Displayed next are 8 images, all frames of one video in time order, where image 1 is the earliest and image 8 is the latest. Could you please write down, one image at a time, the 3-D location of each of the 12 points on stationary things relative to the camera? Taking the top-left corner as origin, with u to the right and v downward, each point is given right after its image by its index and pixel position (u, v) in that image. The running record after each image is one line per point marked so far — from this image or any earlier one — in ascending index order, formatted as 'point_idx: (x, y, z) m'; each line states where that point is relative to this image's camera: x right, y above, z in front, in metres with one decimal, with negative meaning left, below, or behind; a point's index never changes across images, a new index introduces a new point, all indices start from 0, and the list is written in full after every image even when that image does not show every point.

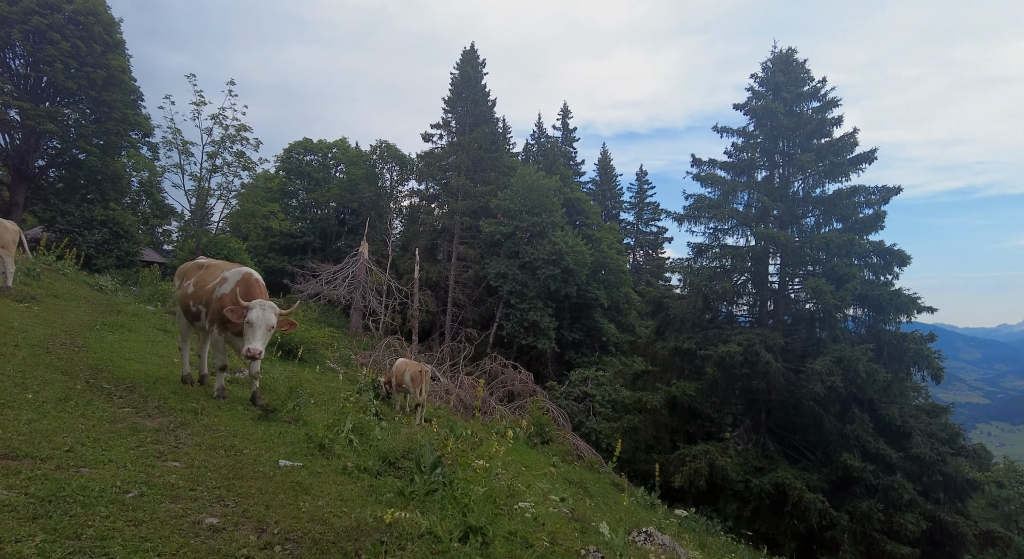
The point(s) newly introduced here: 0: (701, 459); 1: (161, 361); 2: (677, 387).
0: (+5.8, -5.5, +16.8) m
1: (-5.6, -1.4, +8.8) m
2: (+5.7, -3.7, +18.7) m
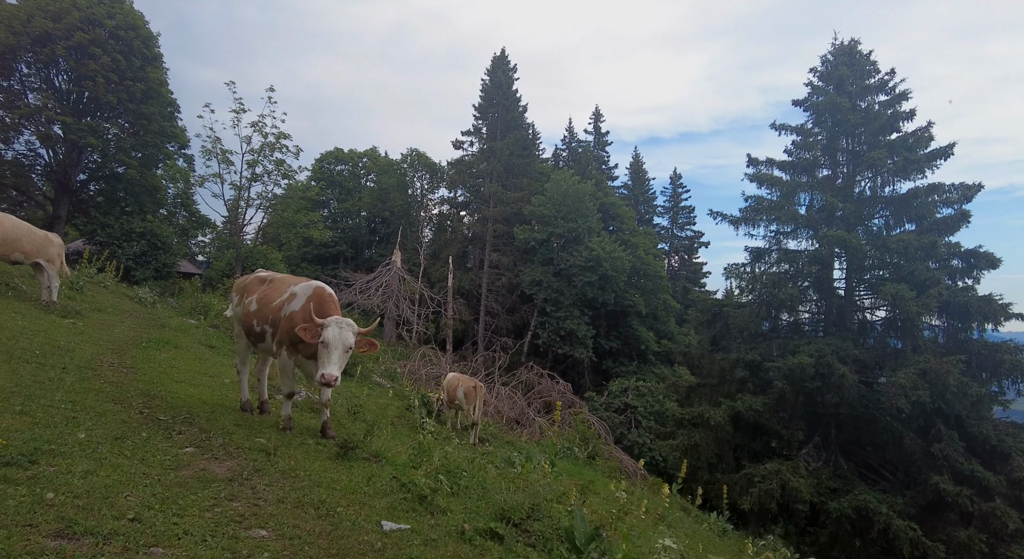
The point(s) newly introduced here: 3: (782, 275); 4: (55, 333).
0: (+7.4, -5.7, +15.6) m
1: (-4.4, -1.6, +8.1) m
2: (+7.4, -3.9, +17.5) m
3: (+9.6, +0.1, +19.2) m
4: (-7.7, -0.9, +9.1) m
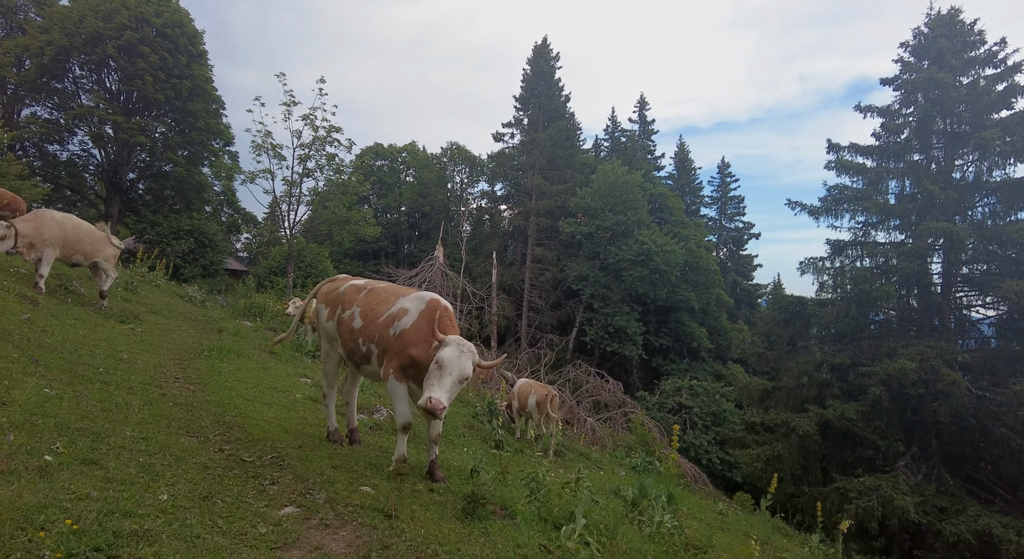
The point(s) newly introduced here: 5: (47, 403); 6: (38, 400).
0: (+9.3, -5.6, +14.1) m
1: (-2.9, -1.7, +7.2) m
2: (+9.4, -3.8, +16.0) m
3: (+11.6, +0.3, +17.5) m
4: (-6.2, -1.0, +8.5) m
5: (-4.0, -1.1, +4.7) m
6: (-4.0, -1.0, +4.7) m
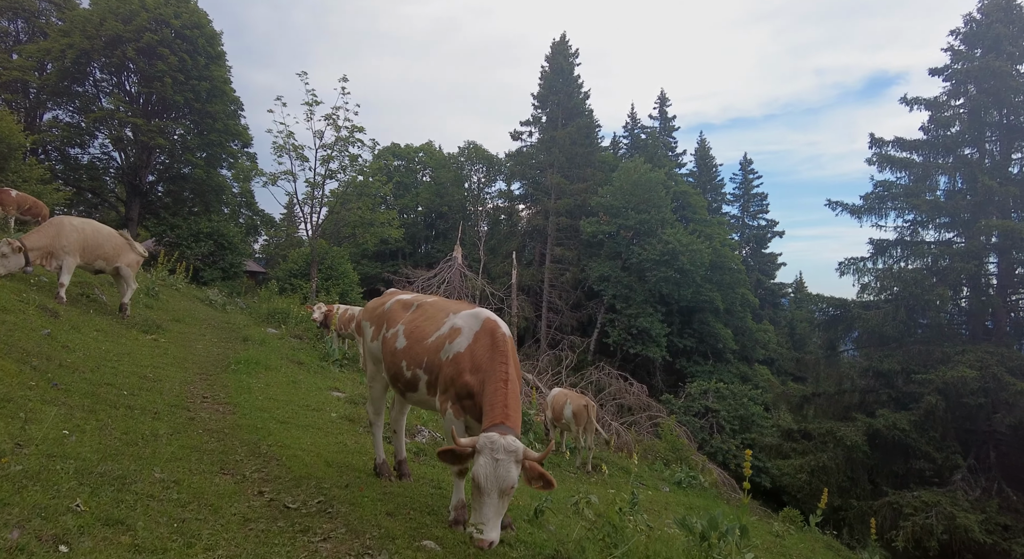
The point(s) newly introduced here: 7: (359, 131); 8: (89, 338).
0: (+10.1, -5.7, +13.2) m
1: (-2.3, -1.8, +6.7) m
2: (+10.2, -3.9, +15.1) m
3: (+12.5, +0.2, +16.6) m
4: (-5.5, -1.1, +8.0) m
5: (-3.4, -1.2, +4.2) m
6: (-3.4, -1.2, +4.1) m
7: (-5.3, +5.1, +18.7) m
8: (-6.1, -0.8, +7.9) m
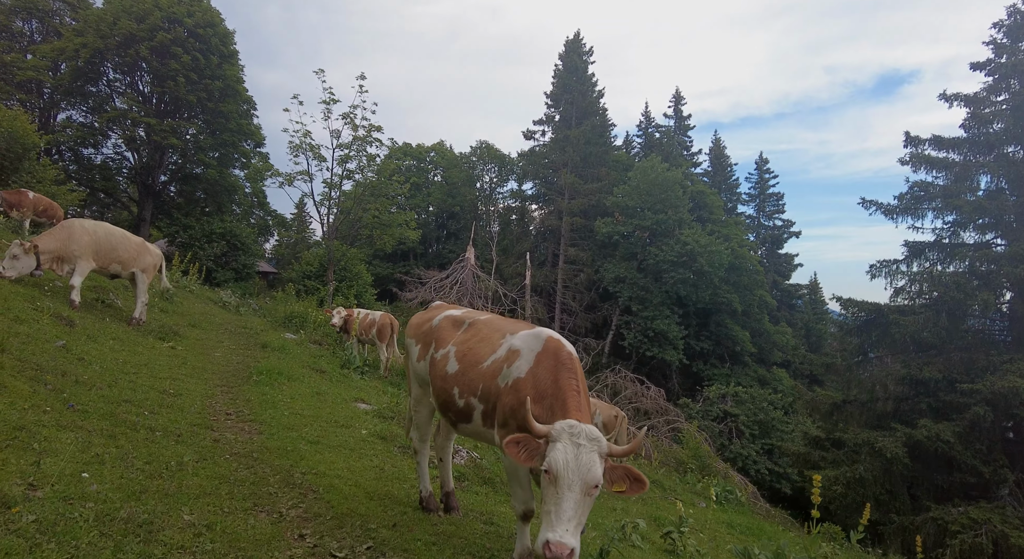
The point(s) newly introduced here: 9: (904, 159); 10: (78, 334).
0: (+10.7, -5.8, +12.6) m
1: (-1.7, -1.9, +6.2) m
2: (+10.9, -4.0, +14.5) m
3: (+13.2, +0.1, +15.9) m
4: (-5.0, -1.2, +7.6) m
5: (-2.9, -1.3, +3.7) m
6: (-2.9, -1.3, +3.7) m
7: (-4.6, +5.0, +18.2) m
8: (-5.6, -0.9, +7.5) m
9: (+12.9, +4.0, +17.9) m
10: (-6.0, -0.7, +7.5) m
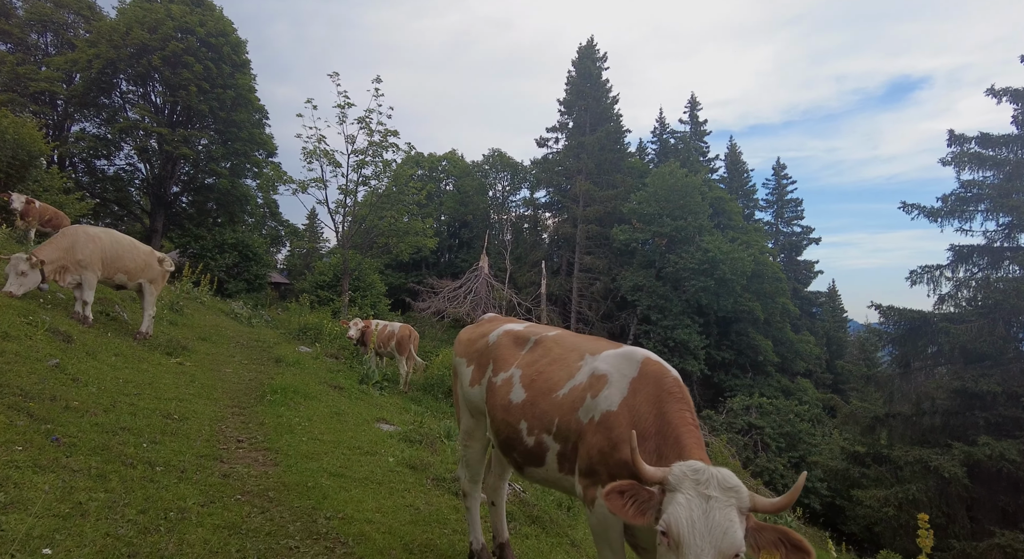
0: (+11.4, -5.9, +11.5) m
1: (-1.2, -2.0, +5.4) m
2: (+11.6, -4.1, +13.4) m
3: (+13.9, 0.0, +14.9) m
4: (-4.4, -1.3, +6.9) m
5: (-2.4, -1.4, +2.9) m
6: (-2.5, -1.3, +2.9) m
7: (-3.9, +4.7, +17.6) m
8: (-5.0, -1.1, +6.7) m
9: (+13.6, +3.8, +16.9) m
10: (-5.4, -0.9, +6.8) m
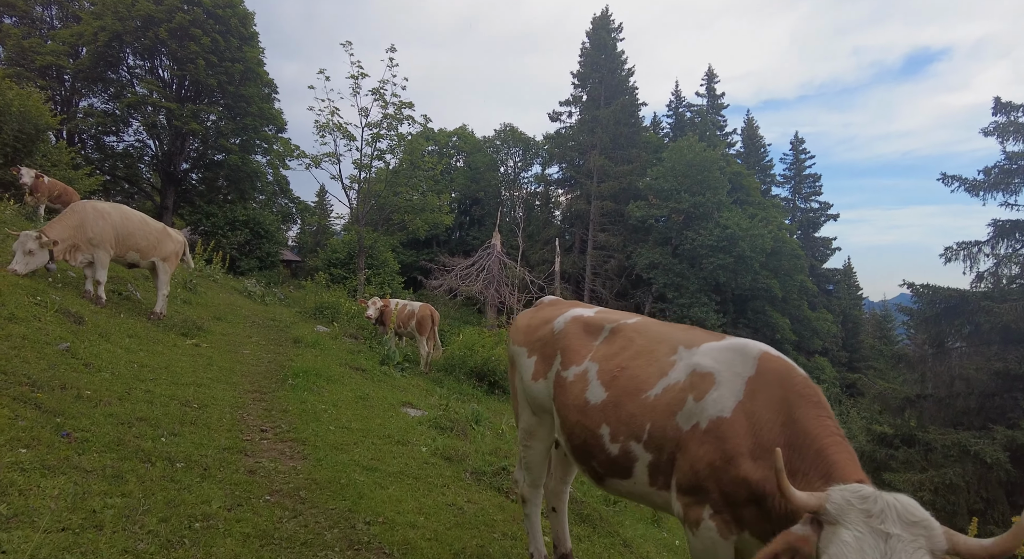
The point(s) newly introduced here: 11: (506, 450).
0: (+11.9, -5.5, +11.1) m
1: (-0.8, -1.8, +5.0) m
2: (+12.1, -3.6, +12.9) m
3: (+14.4, +0.6, +14.2) m
4: (-4.0, -1.1, +6.5) m
5: (-2.0, -1.3, +2.5) m
6: (-2.1, -1.3, +2.5) m
7: (-3.3, +5.4, +17.0) m
8: (-4.6, -0.8, +6.4) m
9: (+14.2, +4.4, +16.1) m
10: (-5.0, -0.6, +6.4) m
11: (-0.1, -2.1, +6.6) m
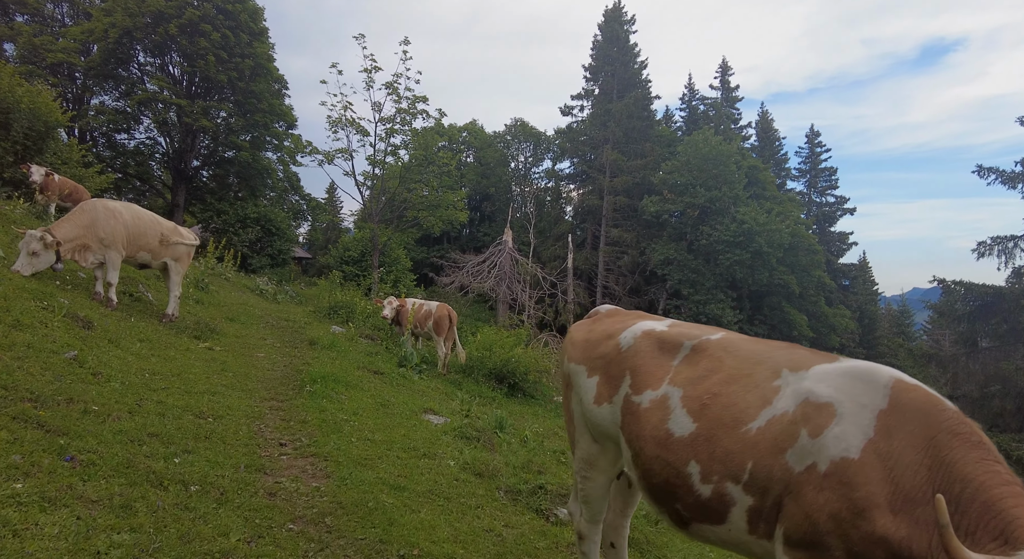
0: (+12.3, -5.4, +10.5) m
1: (-0.5, -1.8, +4.6) m
2: (+12.6, -3.5, +12.3) m
3: (+14.9, +0.7, +13.5) m
4: (-3.6, -1.1, +6.1) m
5: (-1.7, -1.3, +2.2) m
6: (-1.8, -1.3, +2.1) m
7: (-2.8, +5.5, +16.6) m
8: (-4.2, -0.8, +6.0) m
9: (+14.7, +4.5, +15.4) m
10: (-4.6, -0.7, +6.0) m
11: (+0.3, -2.1, +6.2) m
